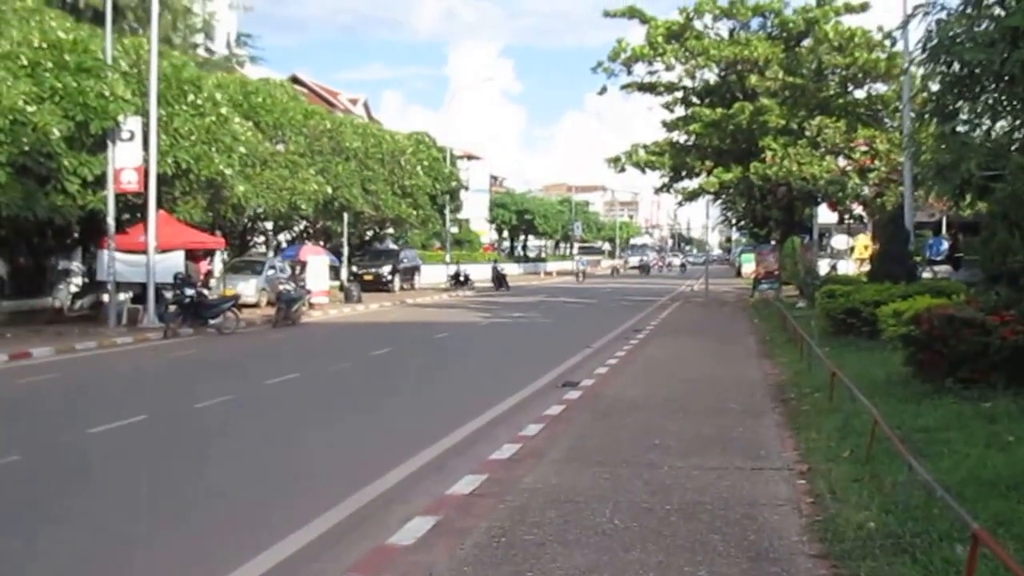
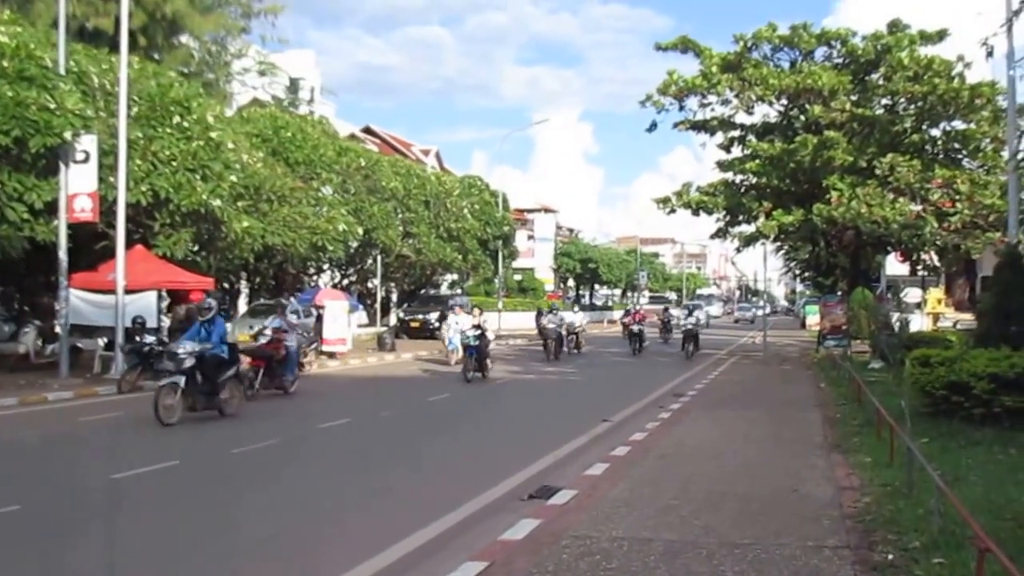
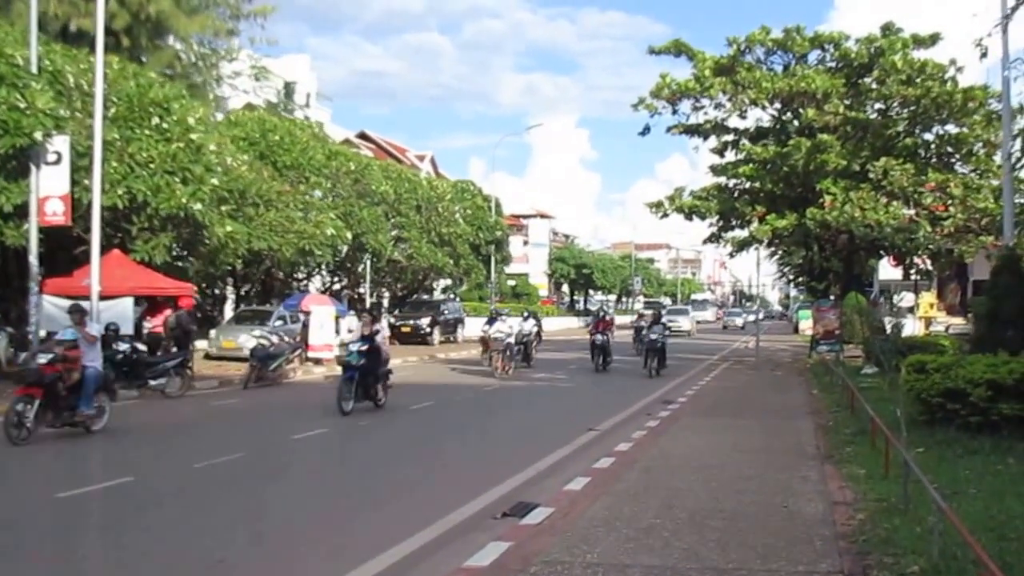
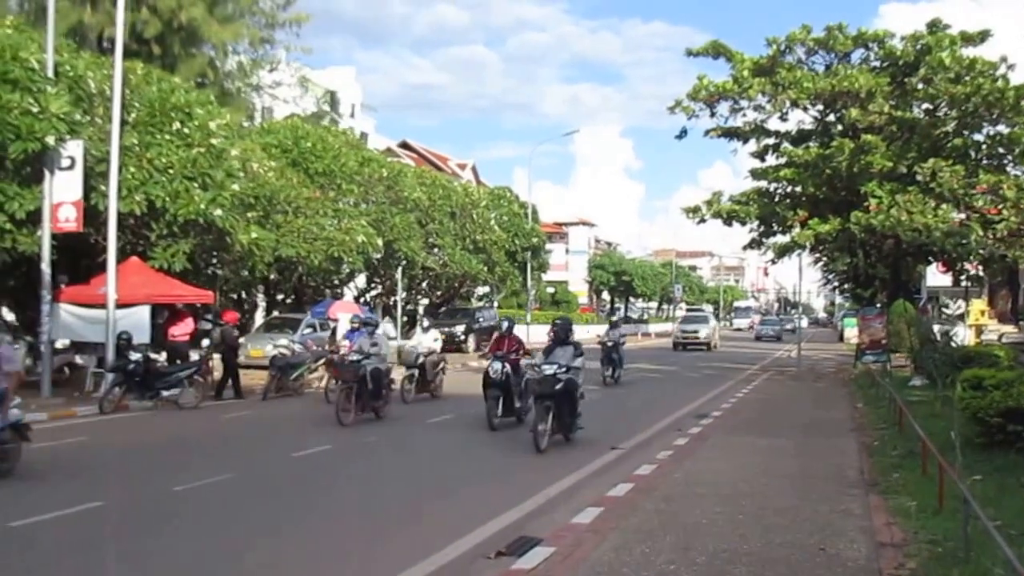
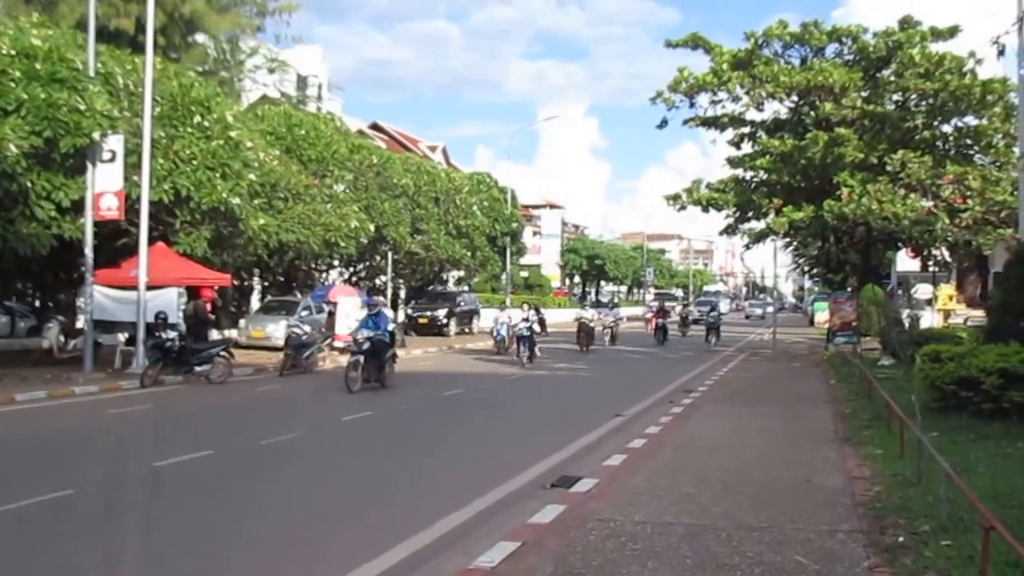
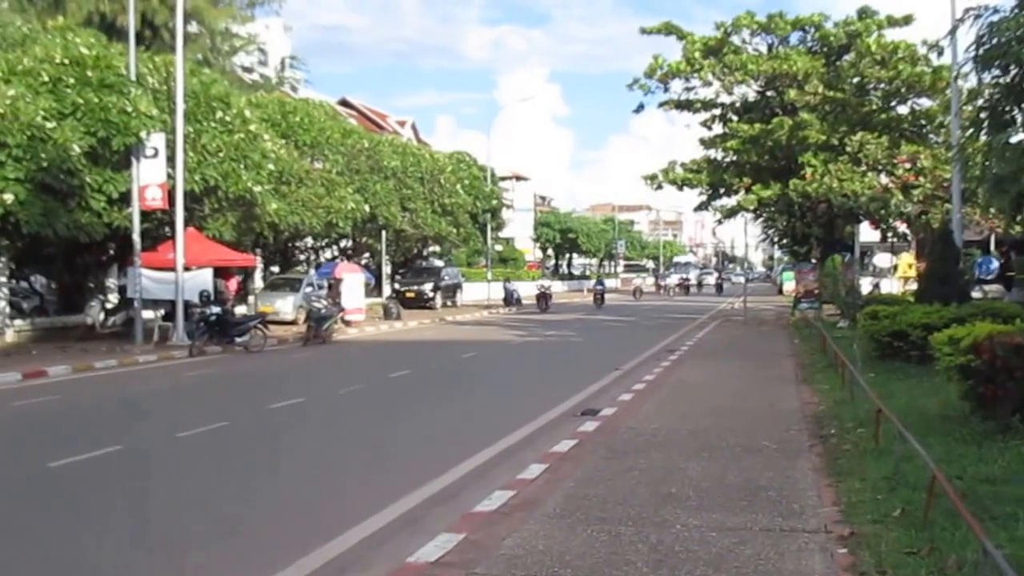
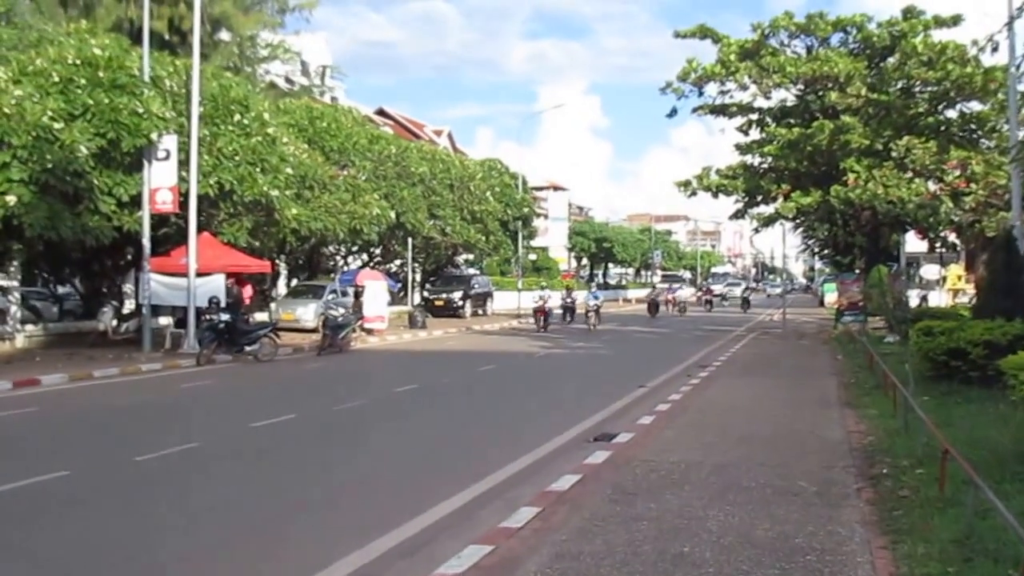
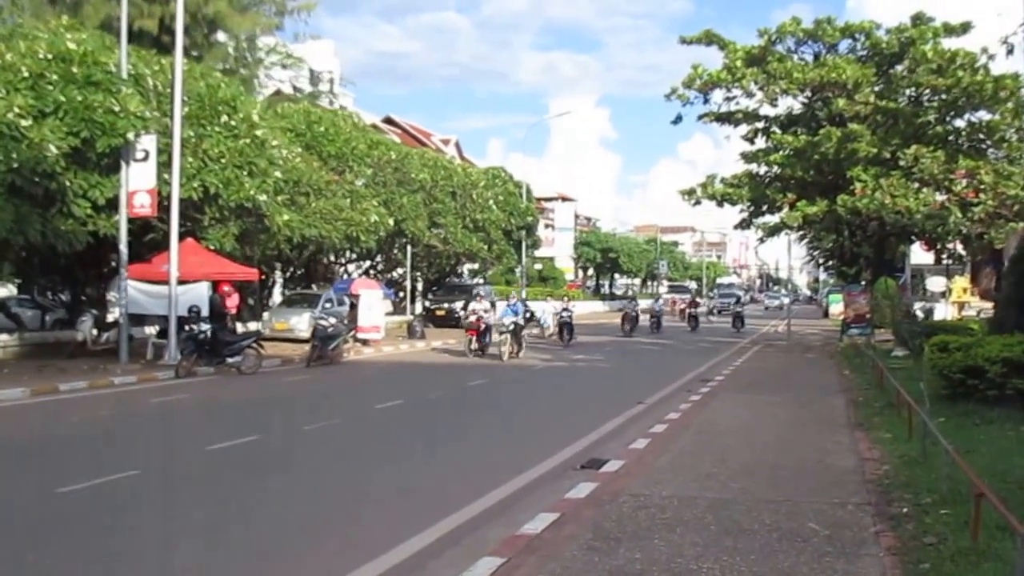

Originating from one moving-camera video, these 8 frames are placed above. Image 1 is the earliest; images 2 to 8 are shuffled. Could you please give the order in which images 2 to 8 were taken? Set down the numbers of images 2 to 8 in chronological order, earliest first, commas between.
6, 7, 8, 5, 2, 3, 4
